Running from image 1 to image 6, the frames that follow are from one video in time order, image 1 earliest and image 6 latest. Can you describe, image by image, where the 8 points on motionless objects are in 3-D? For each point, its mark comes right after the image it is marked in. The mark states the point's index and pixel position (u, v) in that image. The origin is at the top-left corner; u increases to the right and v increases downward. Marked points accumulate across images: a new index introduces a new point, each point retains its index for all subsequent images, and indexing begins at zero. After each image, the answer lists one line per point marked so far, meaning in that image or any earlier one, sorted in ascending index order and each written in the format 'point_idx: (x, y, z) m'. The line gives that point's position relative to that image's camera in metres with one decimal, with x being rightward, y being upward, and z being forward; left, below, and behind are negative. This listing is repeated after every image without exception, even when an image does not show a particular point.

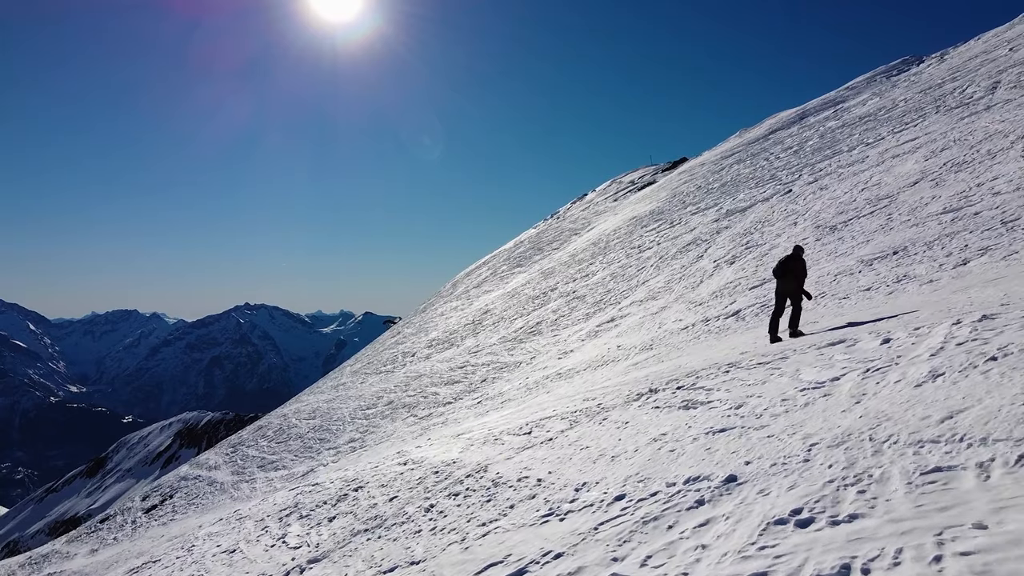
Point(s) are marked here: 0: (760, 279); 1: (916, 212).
0: (+8.8, +0.3, +19.6) m
1: (+12.7, +2.4, +17.4) m
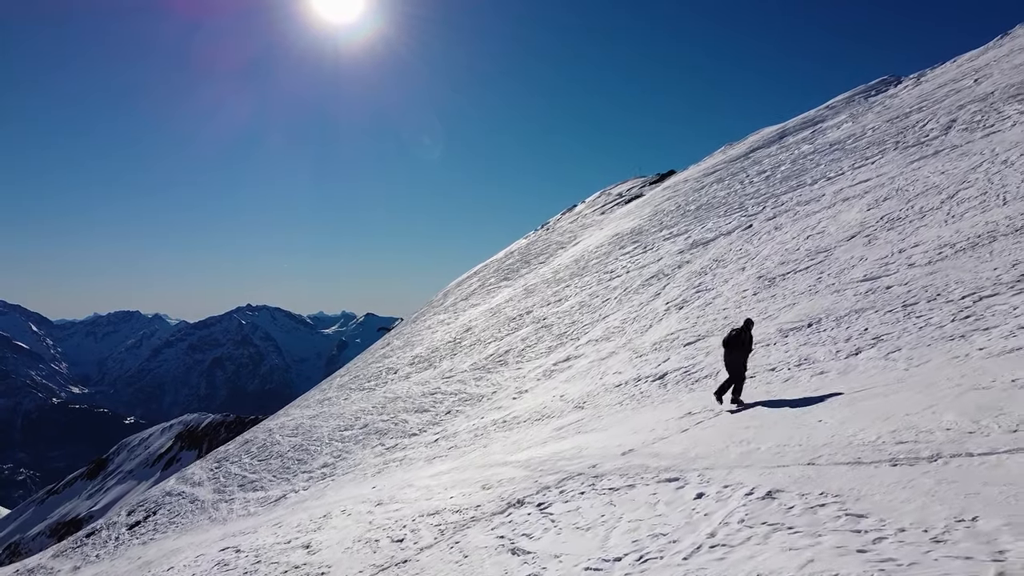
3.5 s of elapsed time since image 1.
0: (+6.5, -1.7, +19.6) m
1: (+10.4, +0.4, +17.4) m
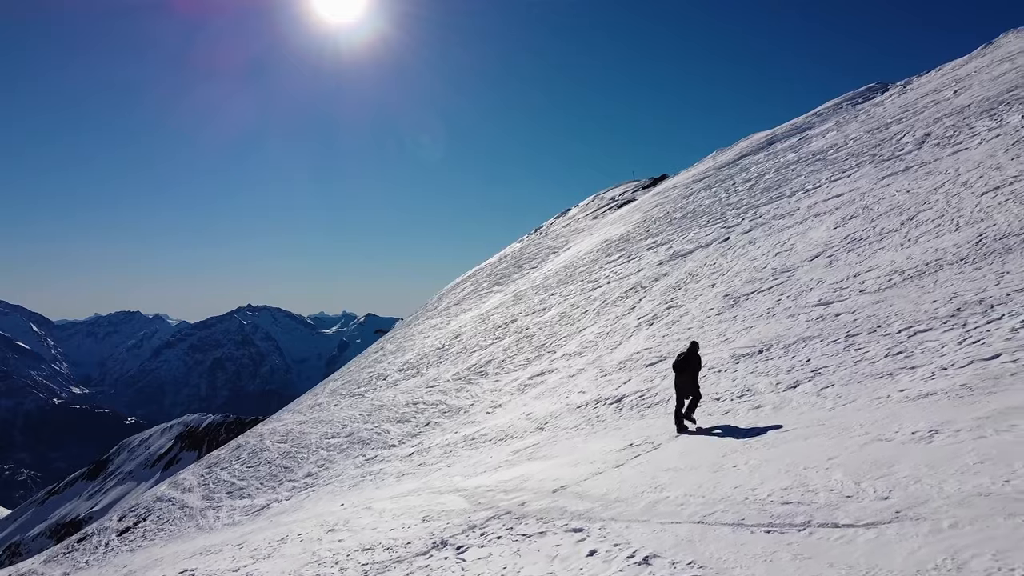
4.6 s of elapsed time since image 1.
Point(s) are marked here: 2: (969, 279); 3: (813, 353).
0: (+5.2, -2.4, +19.7) m
1: (+9.1, -0.3, +17.5) m
2: (+10.2, +0.2, +12.3) m
3: (+7.1, -1.5, +13.1) m
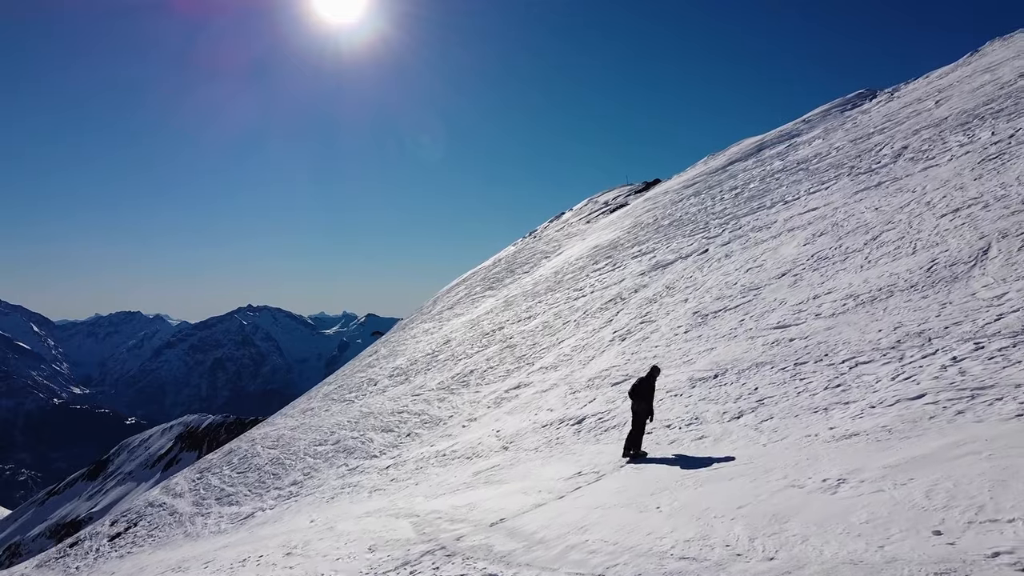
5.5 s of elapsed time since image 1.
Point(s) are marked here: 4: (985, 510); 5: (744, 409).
0: (+4.0, -3.1, +19.7) m
1: (+7.9, -1.0, +17.5) m
2: (+9.0, -0.5, +12.4) m
3: (+5.9, -2.2, +13.1) m
4: (+4.6, -2.2, +5.3) m
5: (+5.1, -2.6, +12.0) m
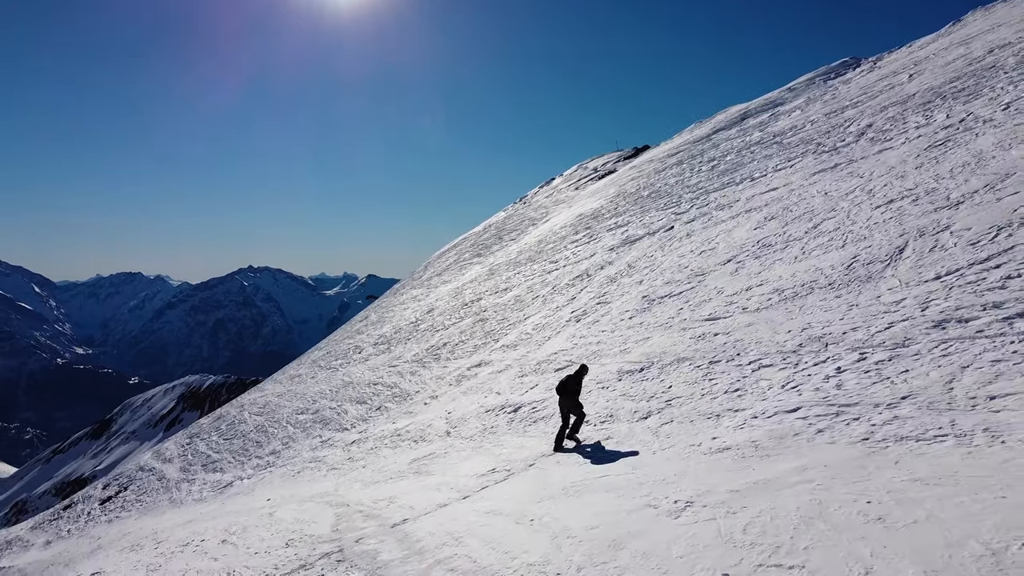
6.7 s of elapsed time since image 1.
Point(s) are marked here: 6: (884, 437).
0: (+2.0, -2.6, +19.9) m
1: (+5.9, -0.6, +17.6) m
2: (+7.1, -0.5, +12.5) m
3: (+4.0, -2.2, +13.3) m
4: (+2.7, -2.6, +5.5) m
5: (+3.1, -2.7, +12.3) m
6: (+4.8, -1.9, +7.2) m
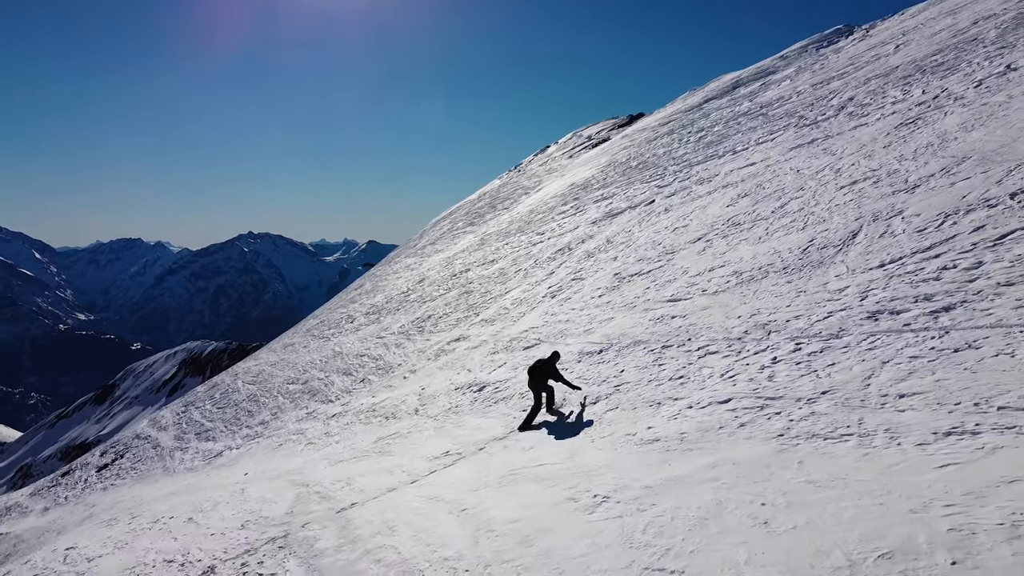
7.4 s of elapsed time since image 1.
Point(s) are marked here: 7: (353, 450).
0: (+0.8, -1.8, +20.0) m
1: (+4.8, 0.0, +17.7) m
2: (+6.0, -0.1, +12.5) m
3: (+2.9, -1.8, +13.4) m
4: (+1.6, -2.7, +5.7) m
5: (+2.0, -2.4, +12.4) m
6: (+3.8, -1.9, +7.3) m
7: (-5.2, -5.2, +17.5) m
